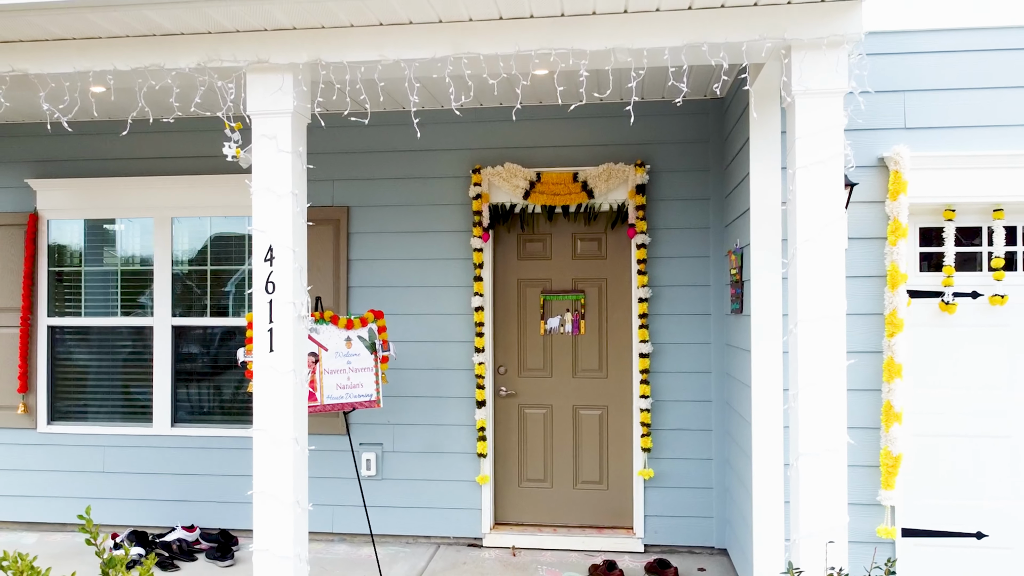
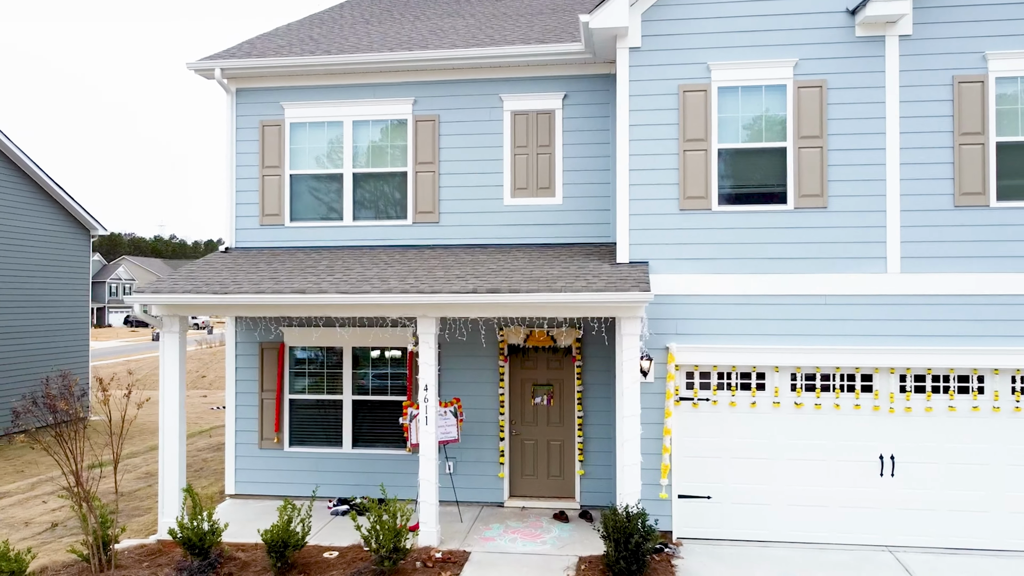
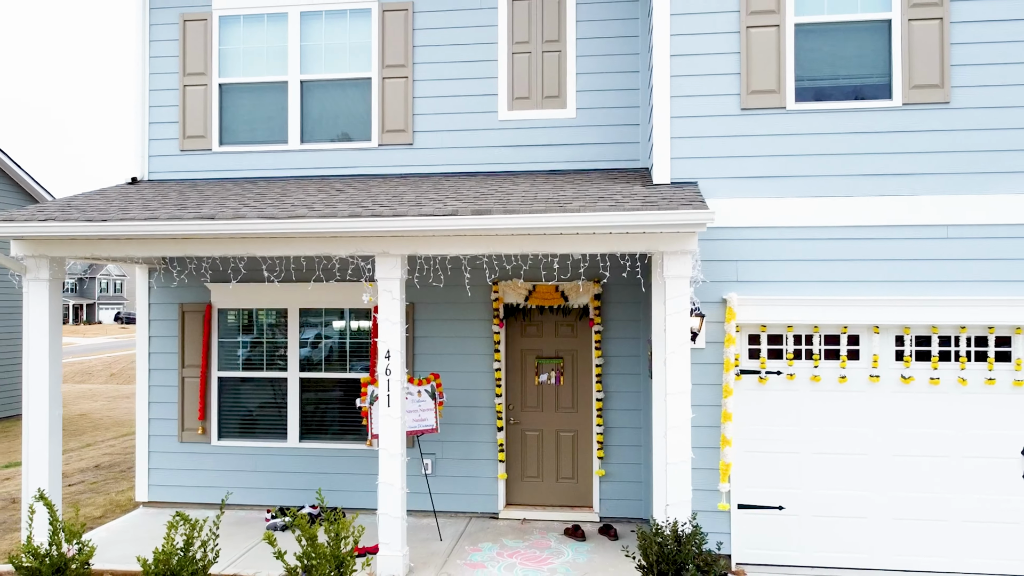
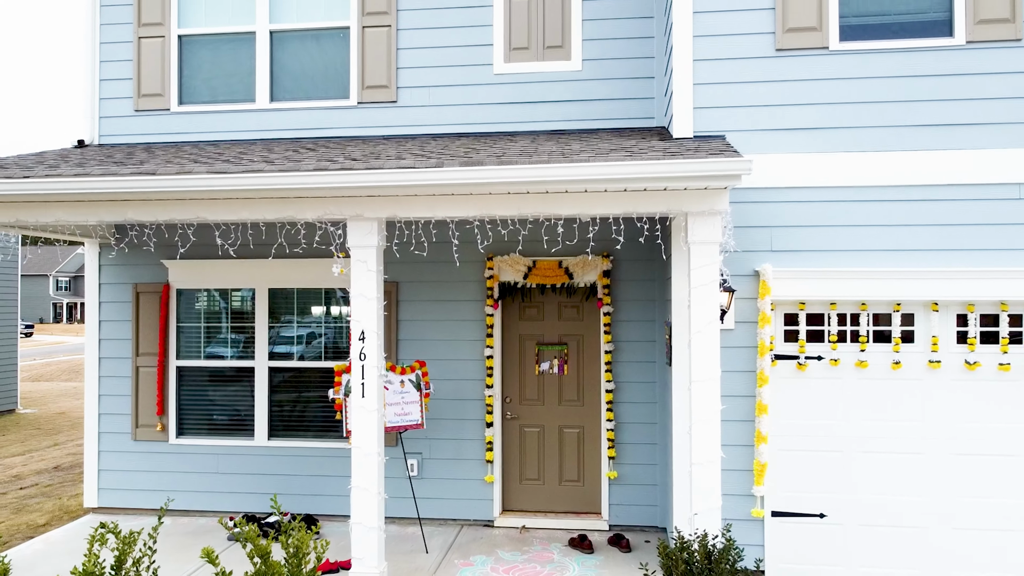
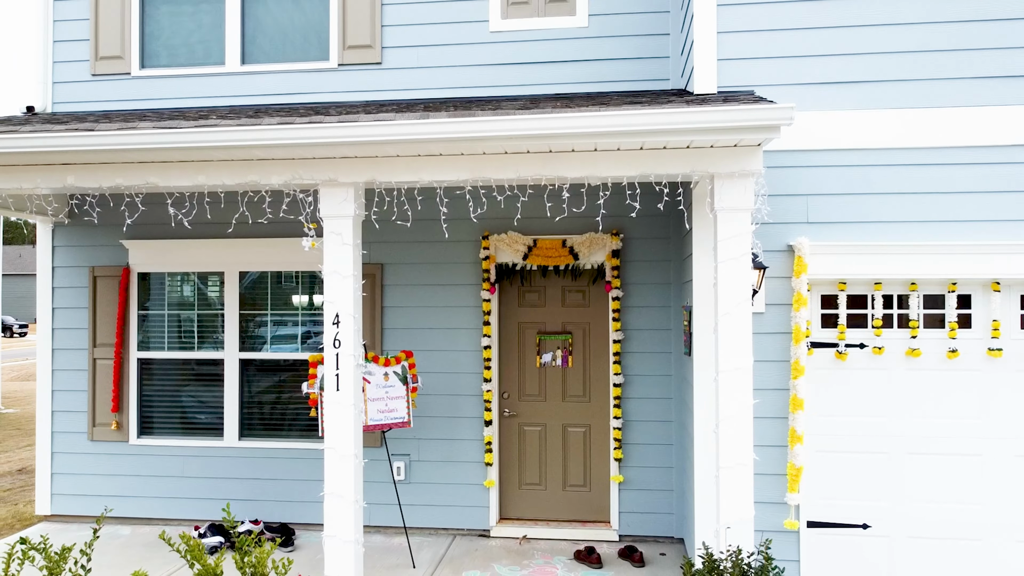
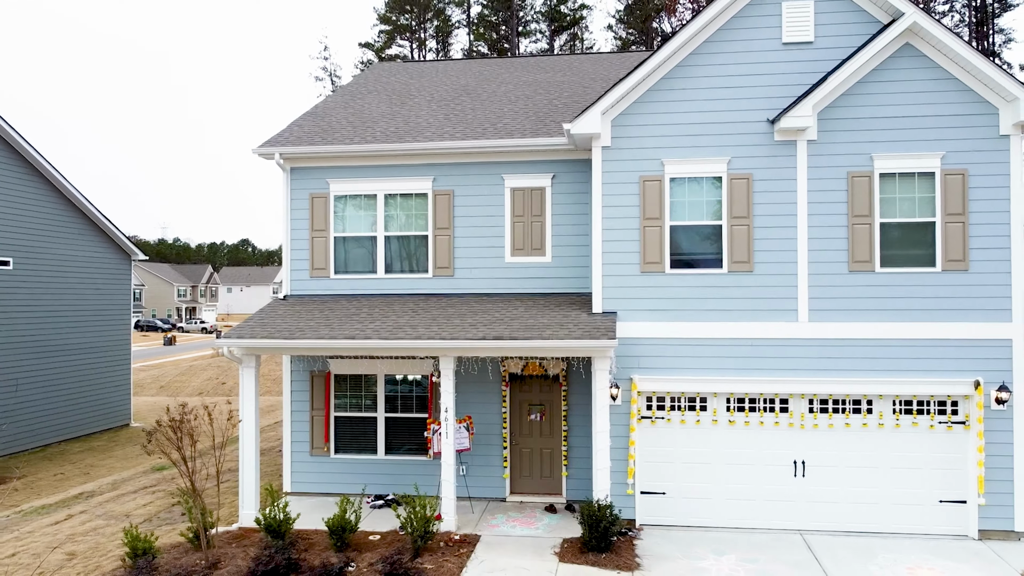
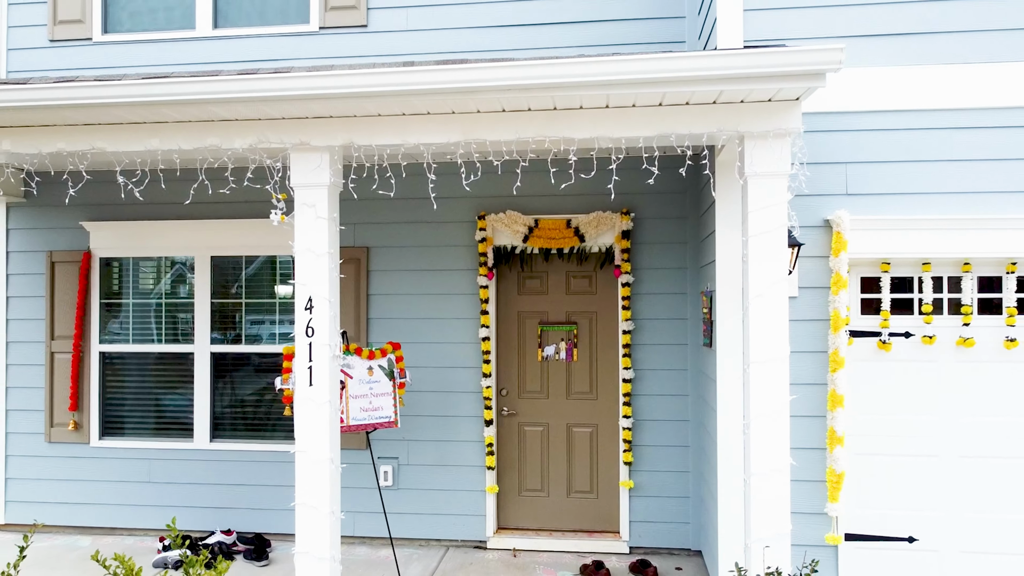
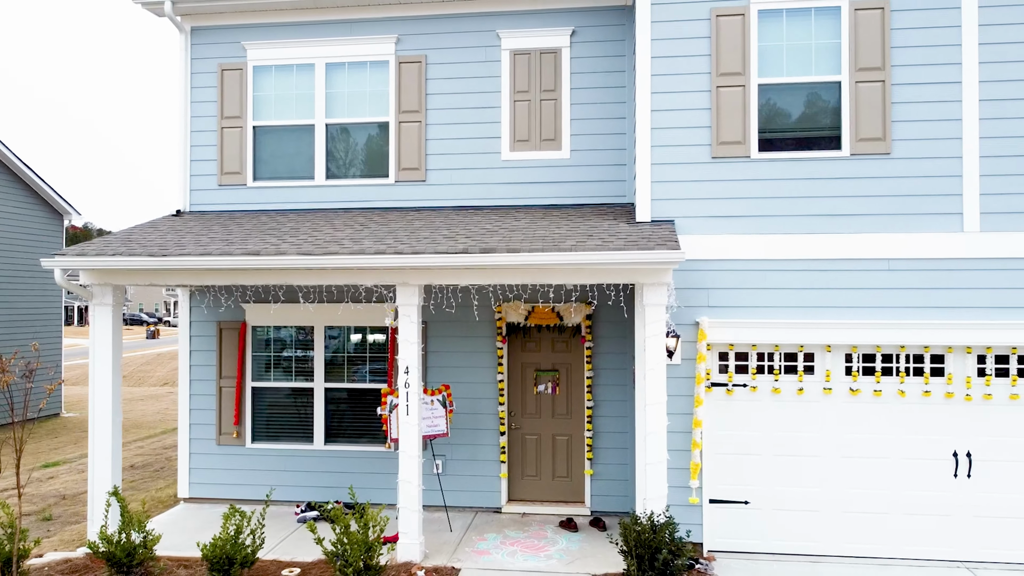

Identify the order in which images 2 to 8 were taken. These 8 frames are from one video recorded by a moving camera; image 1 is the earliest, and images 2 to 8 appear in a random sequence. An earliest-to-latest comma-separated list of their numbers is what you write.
7, 5, 4, 3, 8, 2, 6
